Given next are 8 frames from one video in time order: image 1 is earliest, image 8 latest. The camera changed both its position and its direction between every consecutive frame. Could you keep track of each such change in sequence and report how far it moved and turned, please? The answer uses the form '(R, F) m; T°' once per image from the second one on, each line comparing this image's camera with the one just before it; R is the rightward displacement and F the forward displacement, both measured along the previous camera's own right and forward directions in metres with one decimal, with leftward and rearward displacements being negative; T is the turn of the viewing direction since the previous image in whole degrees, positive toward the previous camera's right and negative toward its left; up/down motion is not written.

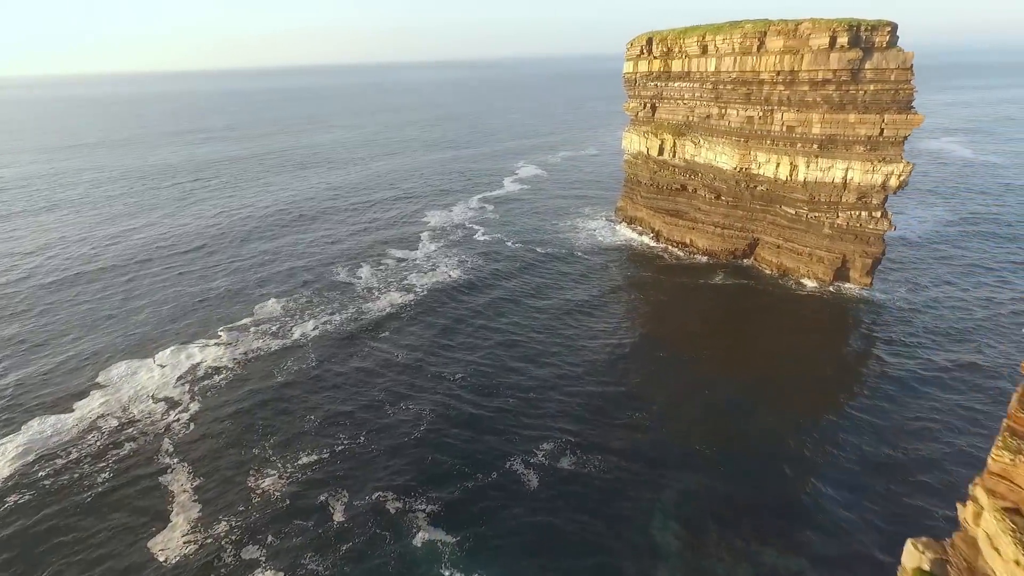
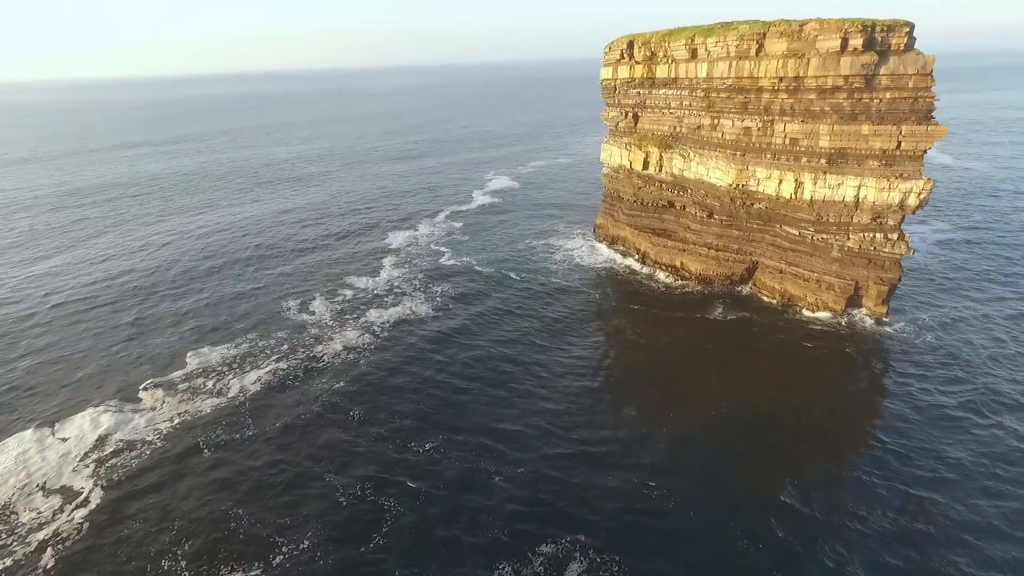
(-0.2, +4.4) m; +3°
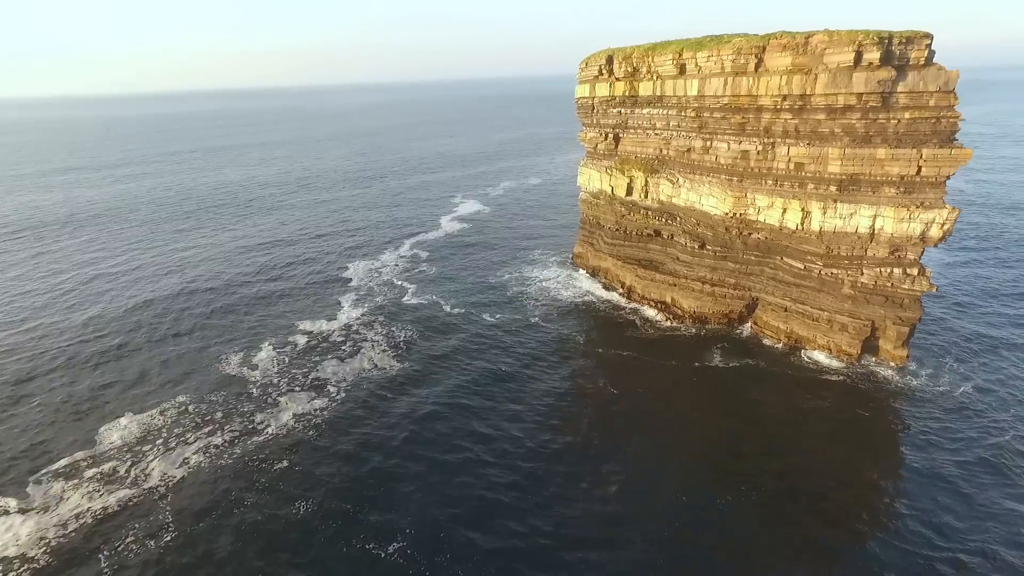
(-0.3, +4.1) m; +3°
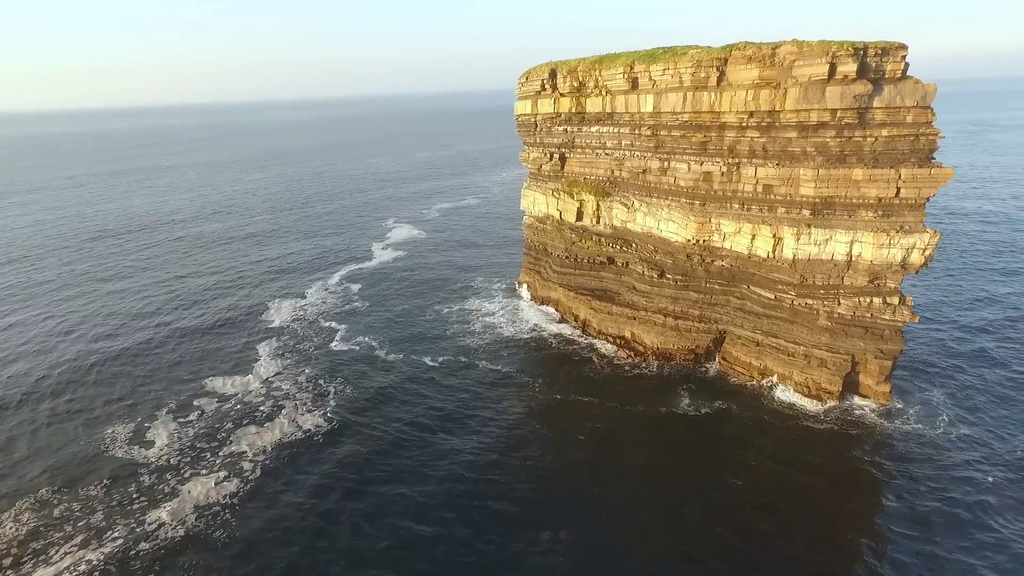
(-0.3, +3.7) m; +6°
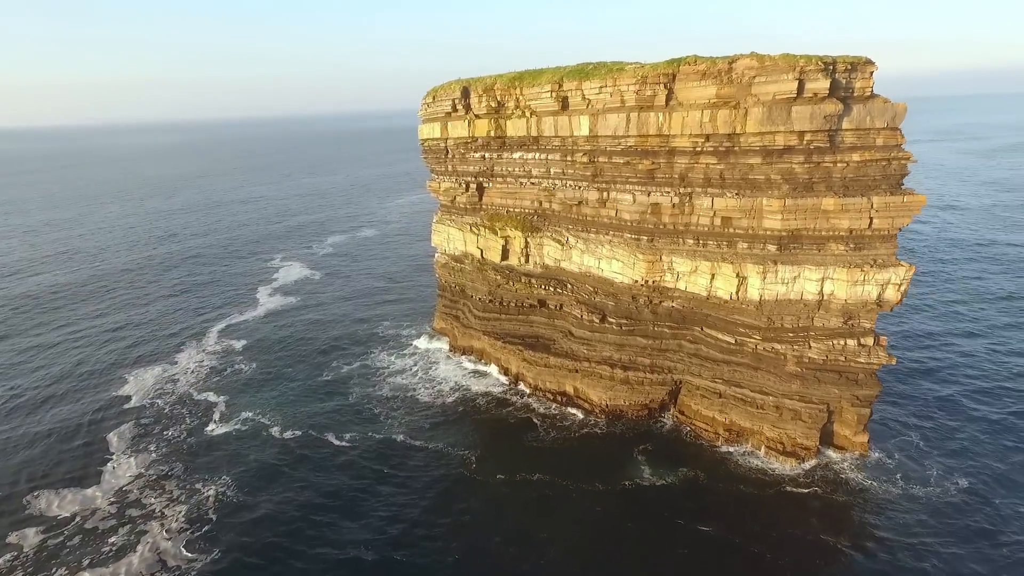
(-1.0, +4.7) m; +10°
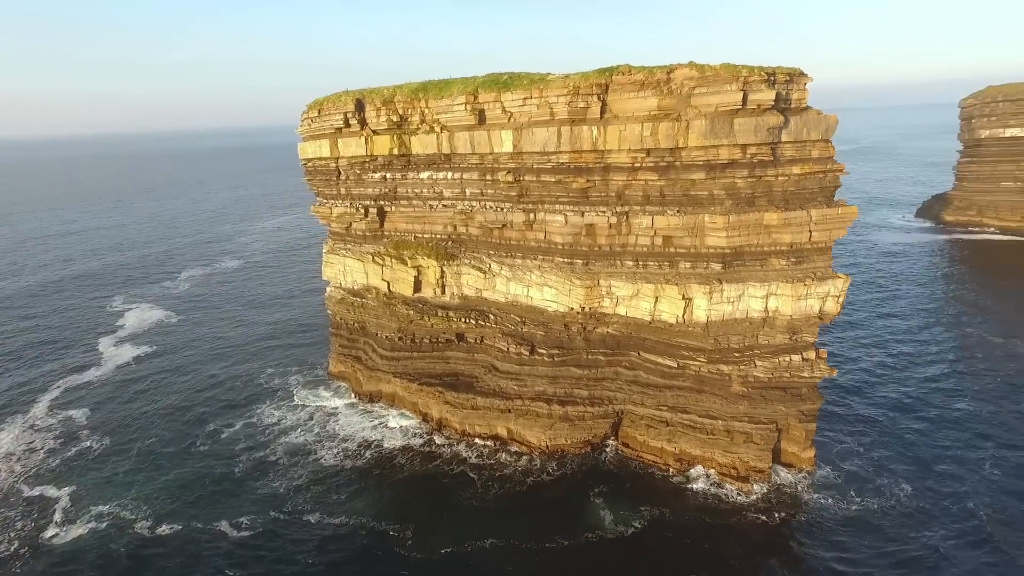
(-2.1, +3.0) m; +13°
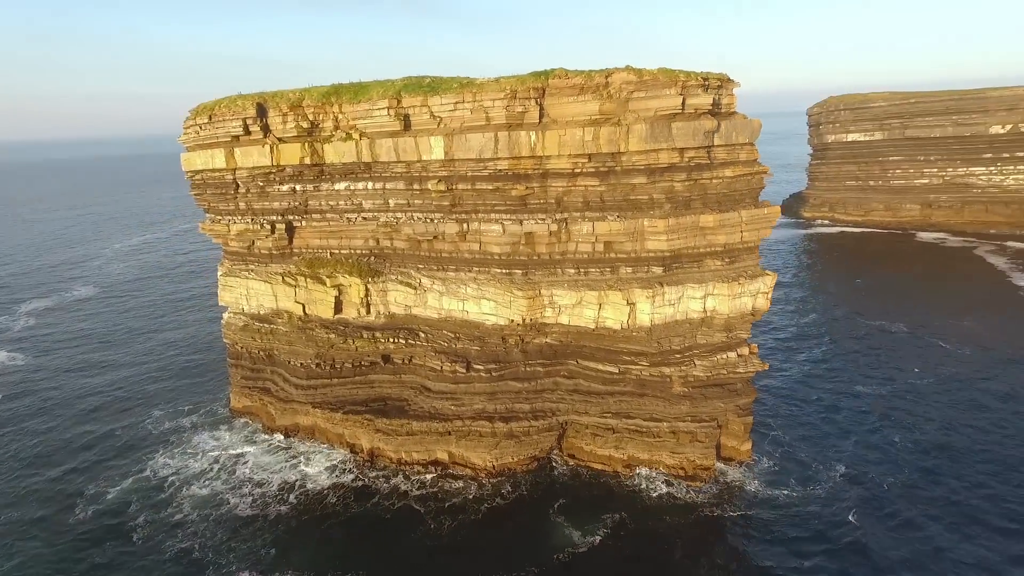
(-2.1, +1.3) m; +11°
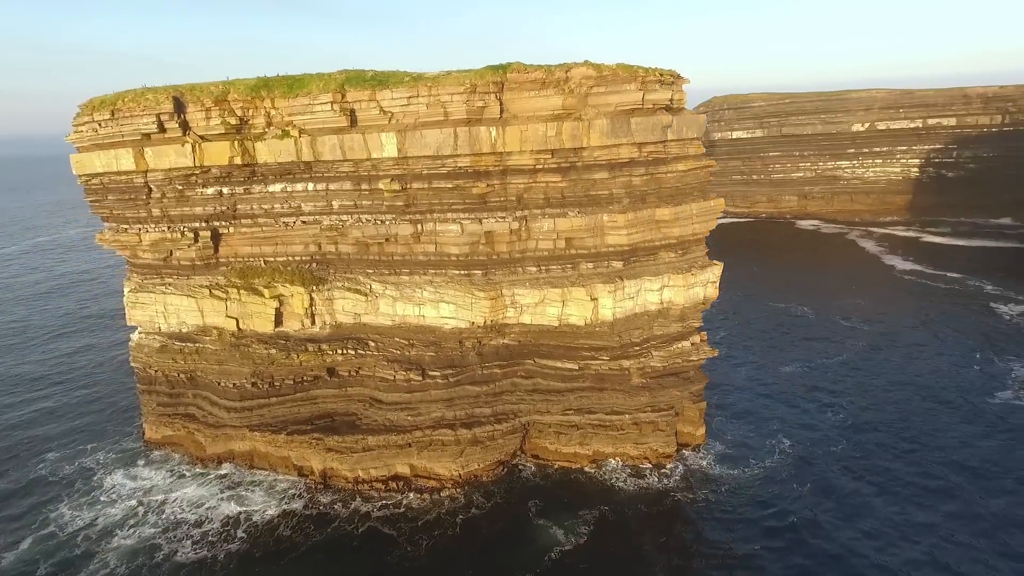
(-2.4, +0.8) m; +10°
